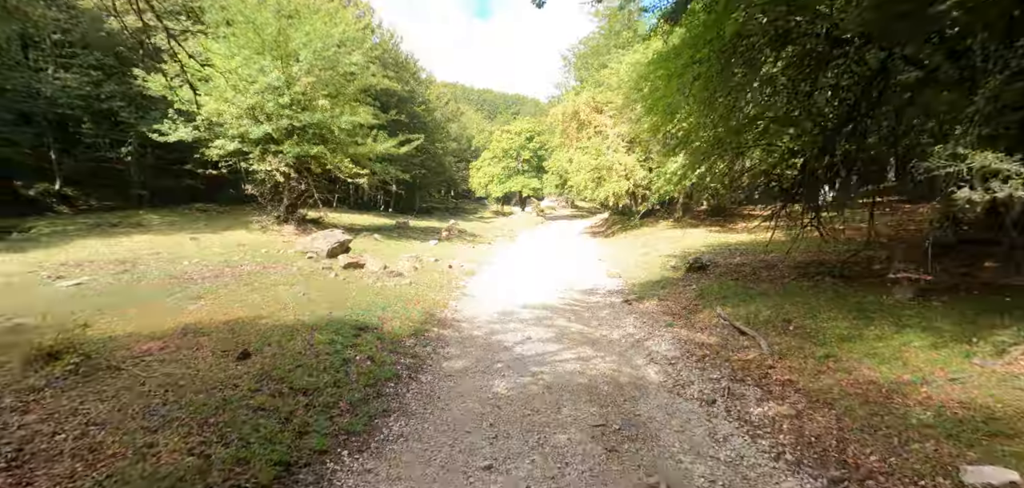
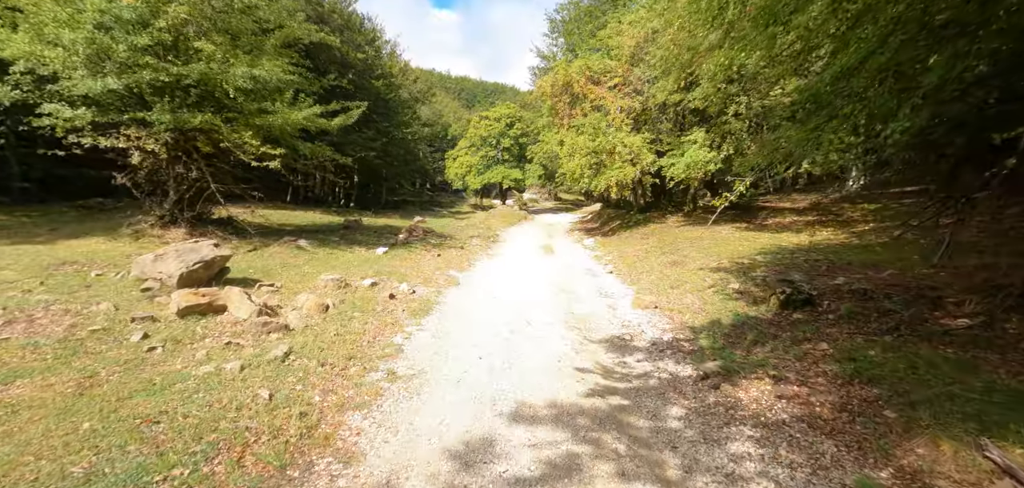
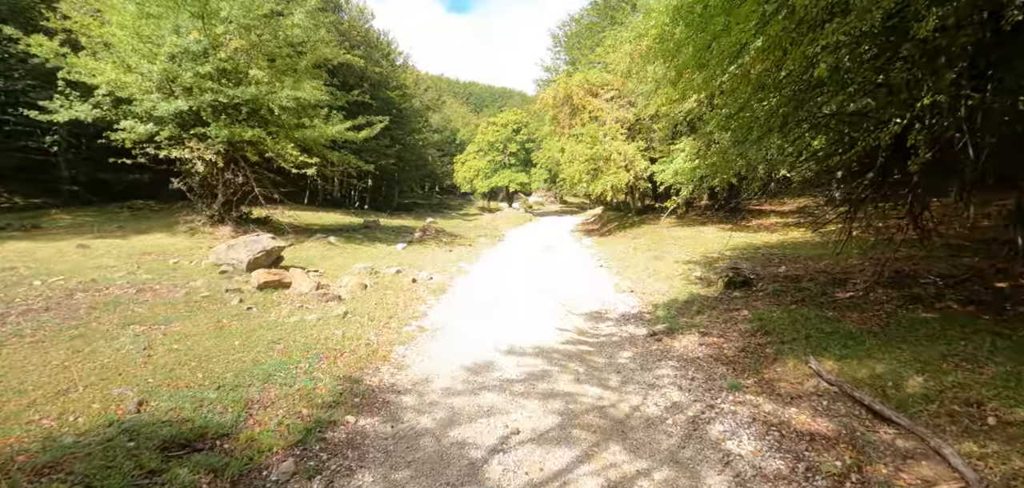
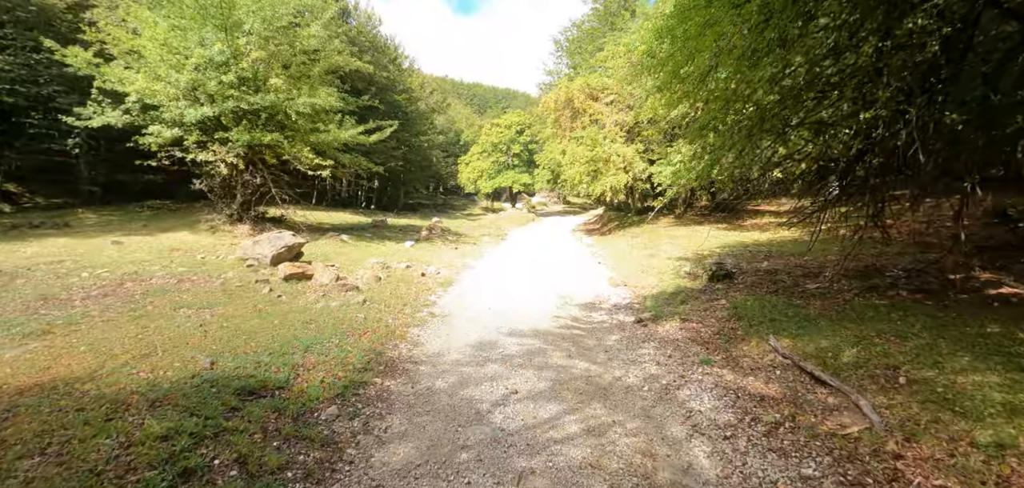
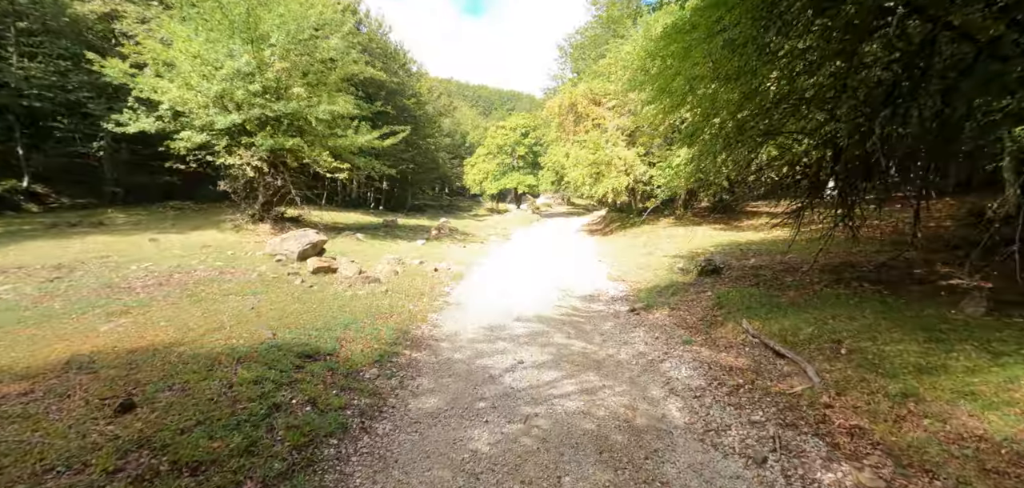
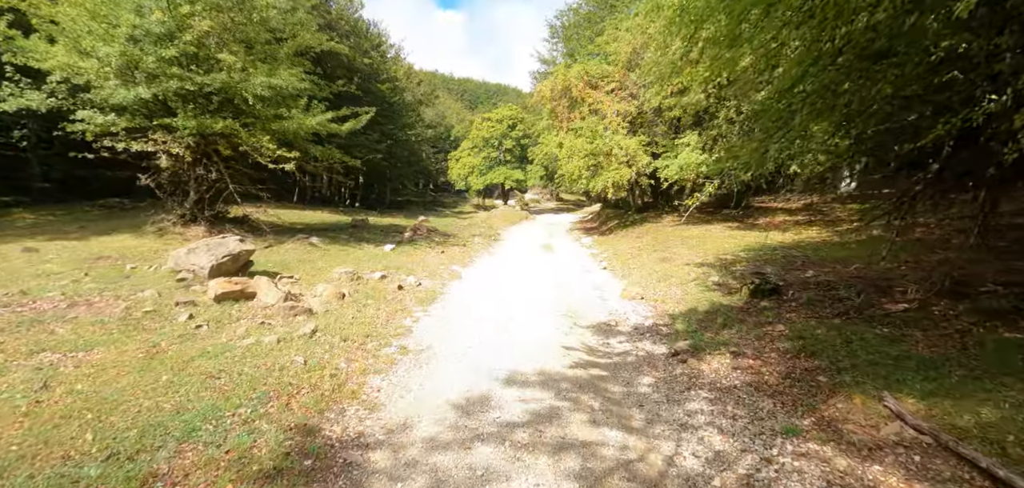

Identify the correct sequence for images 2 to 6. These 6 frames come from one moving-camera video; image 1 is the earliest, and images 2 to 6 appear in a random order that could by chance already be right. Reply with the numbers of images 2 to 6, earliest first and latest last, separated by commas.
5, 4, 3, 6, 2
